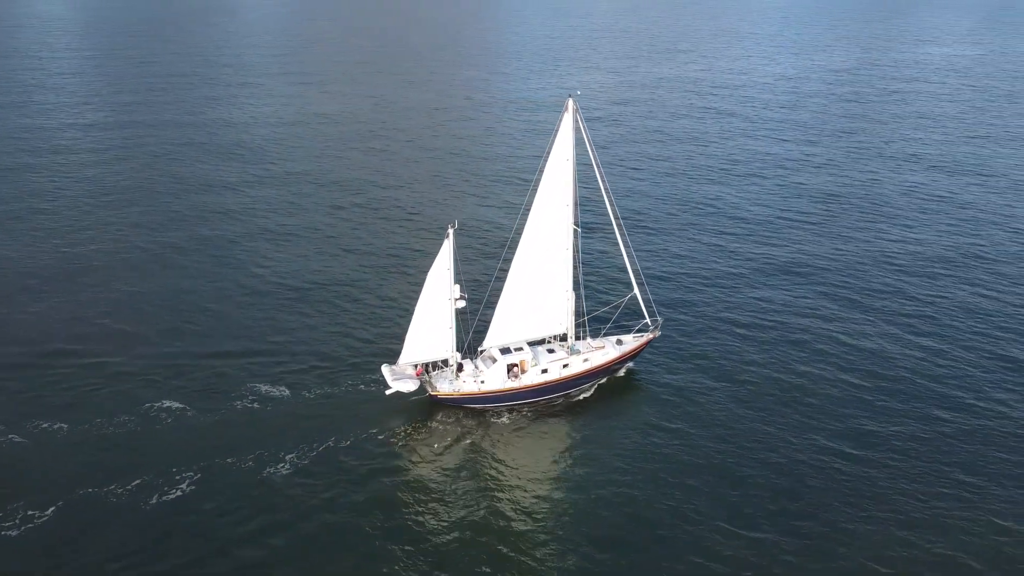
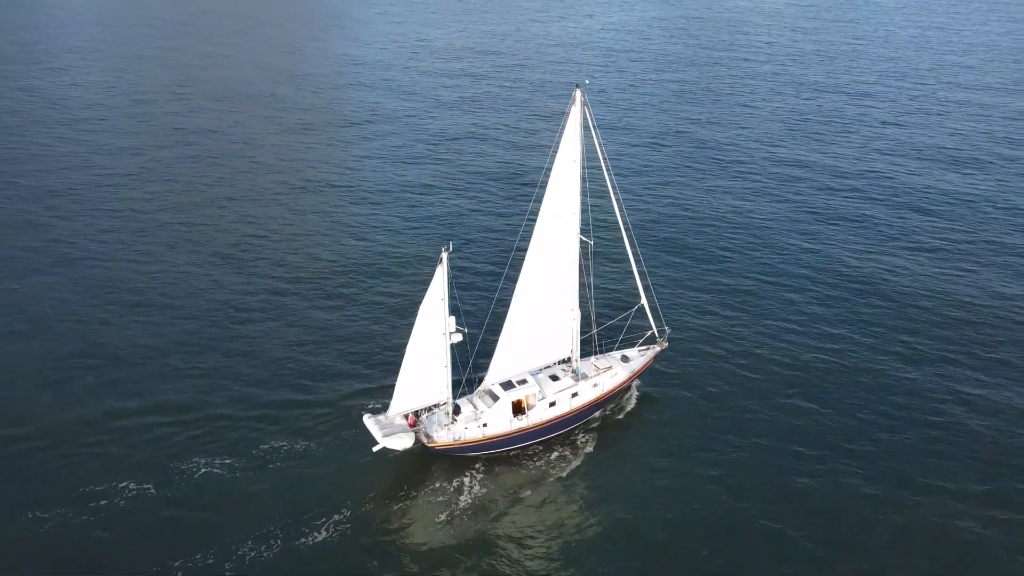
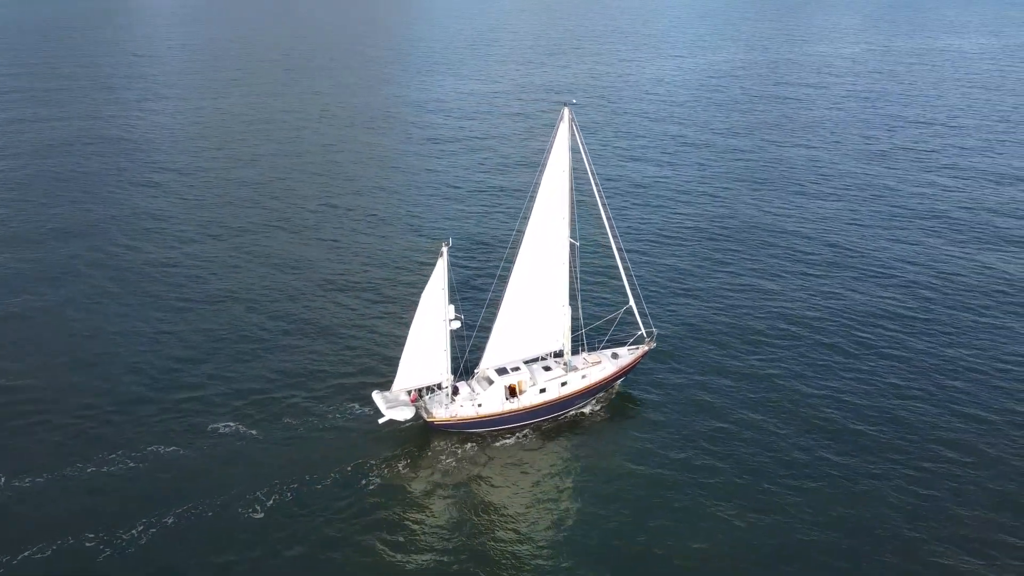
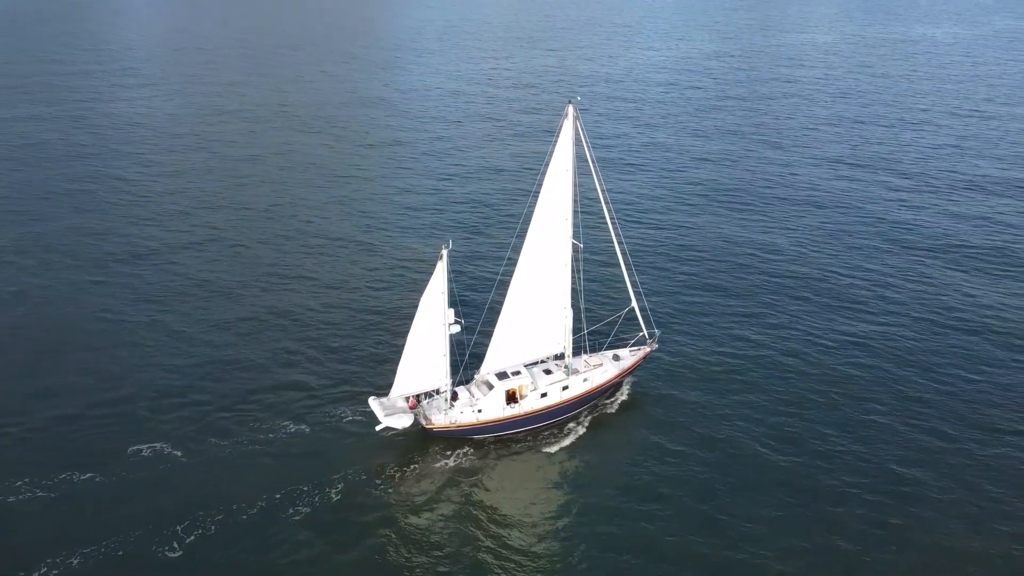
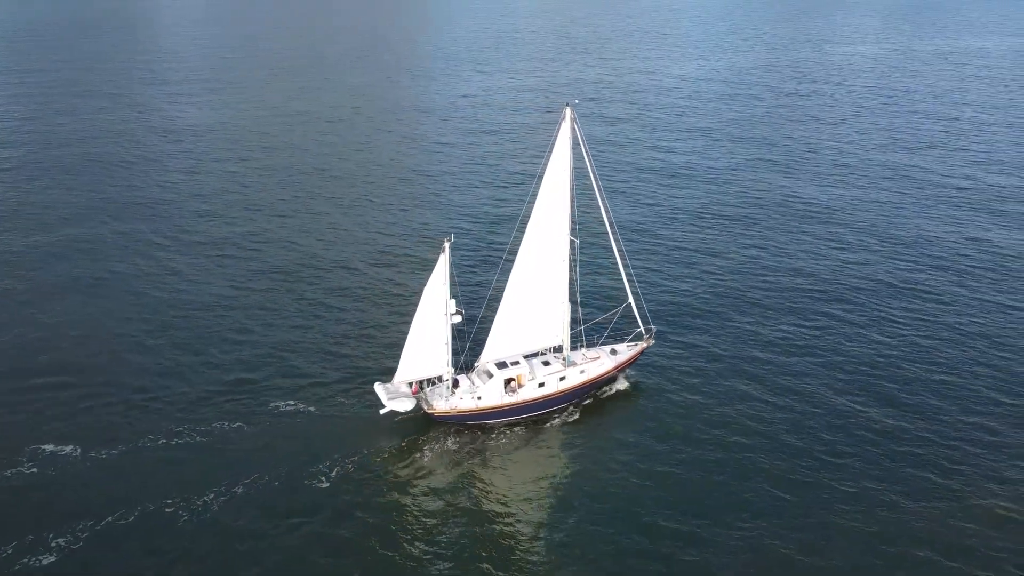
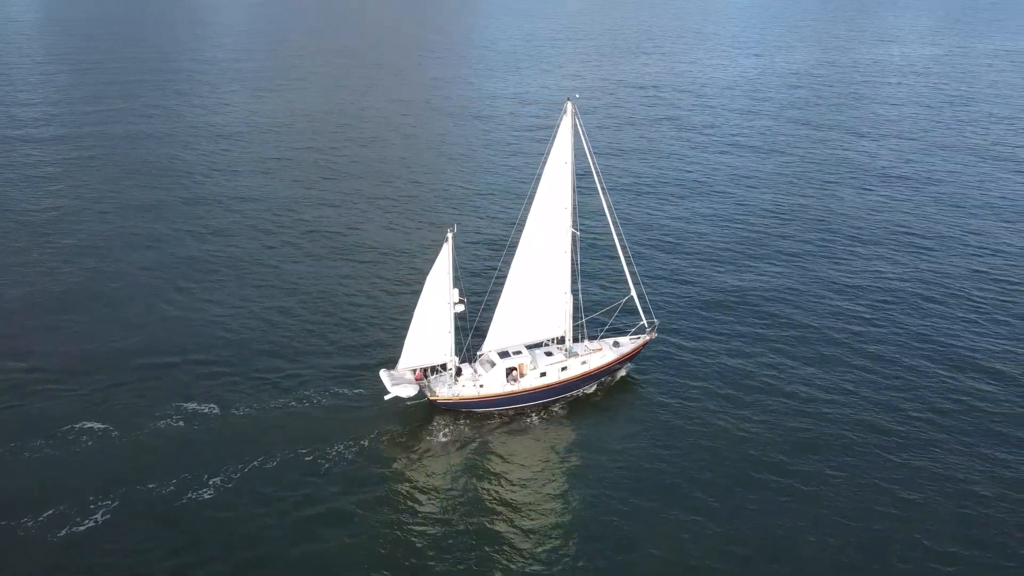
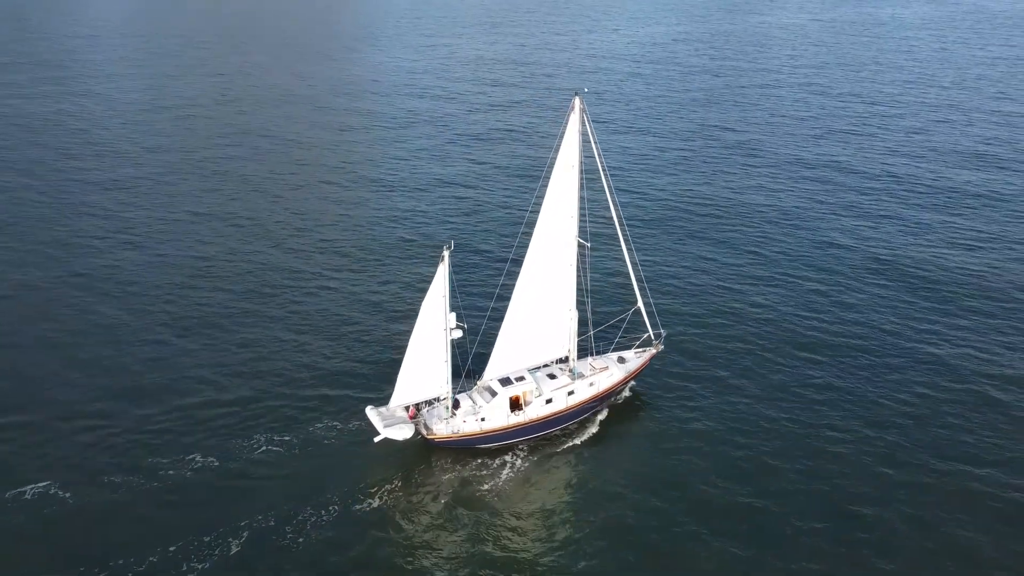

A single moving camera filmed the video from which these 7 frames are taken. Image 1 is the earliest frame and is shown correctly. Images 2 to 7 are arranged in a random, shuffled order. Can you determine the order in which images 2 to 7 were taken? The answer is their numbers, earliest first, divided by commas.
6, 5, 3, 4, 7, 2
